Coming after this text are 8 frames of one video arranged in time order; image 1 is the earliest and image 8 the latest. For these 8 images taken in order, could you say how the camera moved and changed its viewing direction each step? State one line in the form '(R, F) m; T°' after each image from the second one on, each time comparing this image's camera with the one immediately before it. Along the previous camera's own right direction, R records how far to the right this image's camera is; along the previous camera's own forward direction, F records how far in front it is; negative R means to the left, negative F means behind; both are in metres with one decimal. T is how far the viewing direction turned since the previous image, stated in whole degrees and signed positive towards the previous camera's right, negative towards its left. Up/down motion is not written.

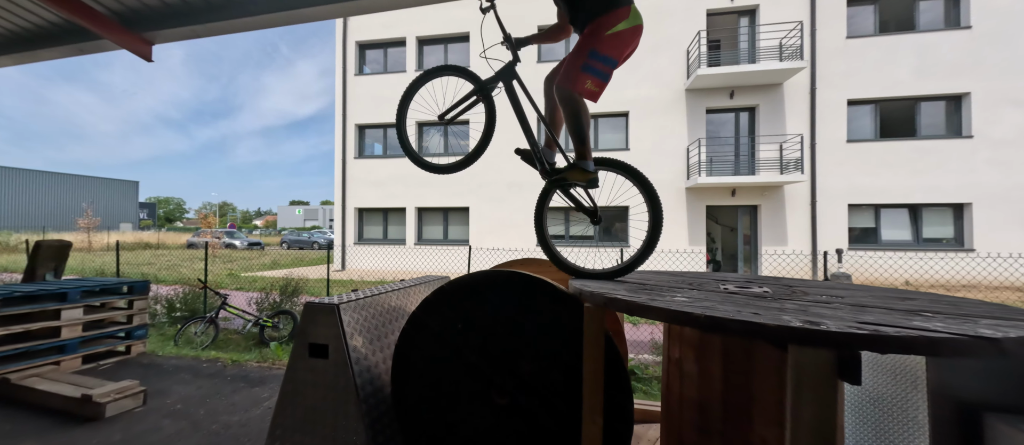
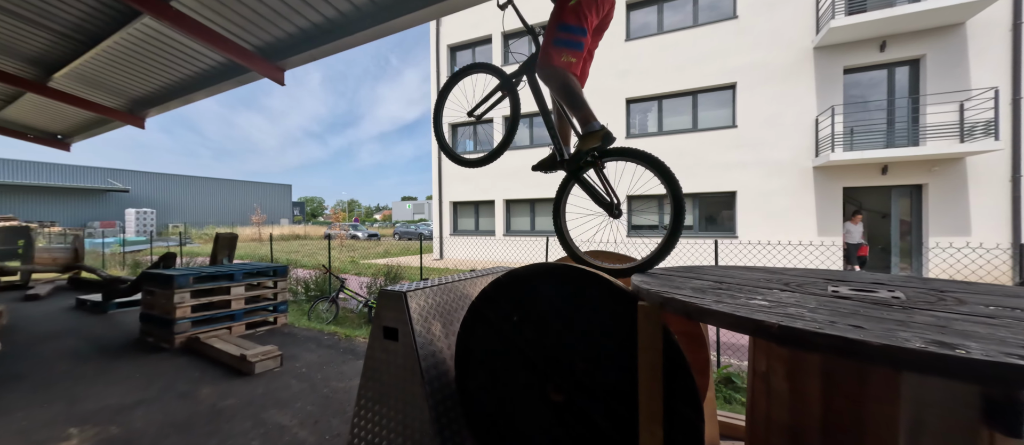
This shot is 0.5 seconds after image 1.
(+0.1, 0.0) m; -13°
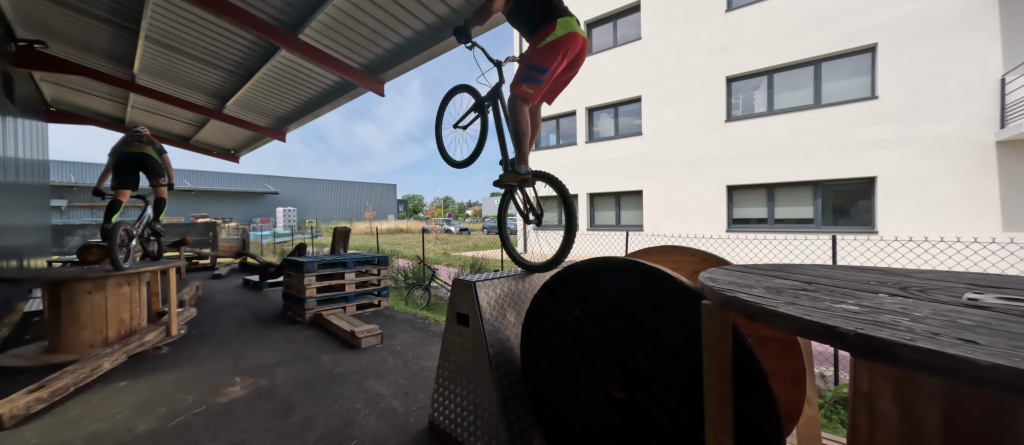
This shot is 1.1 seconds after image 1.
(0.0, -0.1) m; -12°
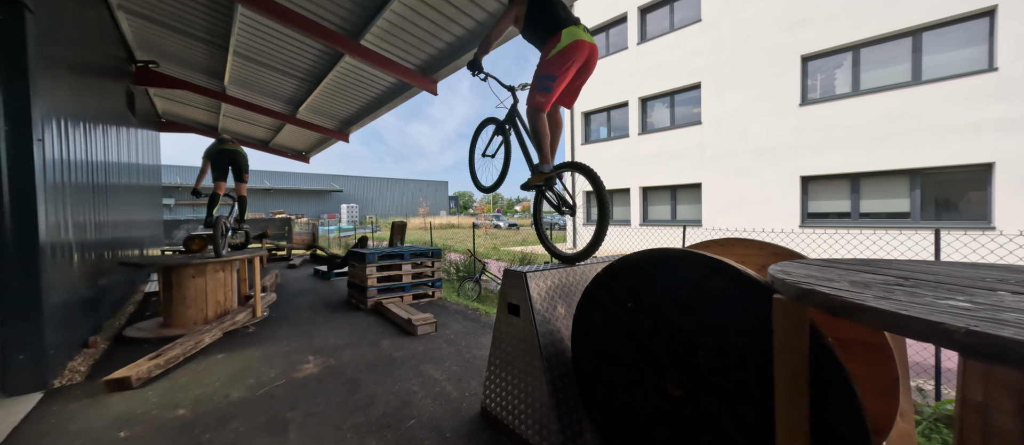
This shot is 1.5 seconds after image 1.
(-0.1, 0.0) m; -7°
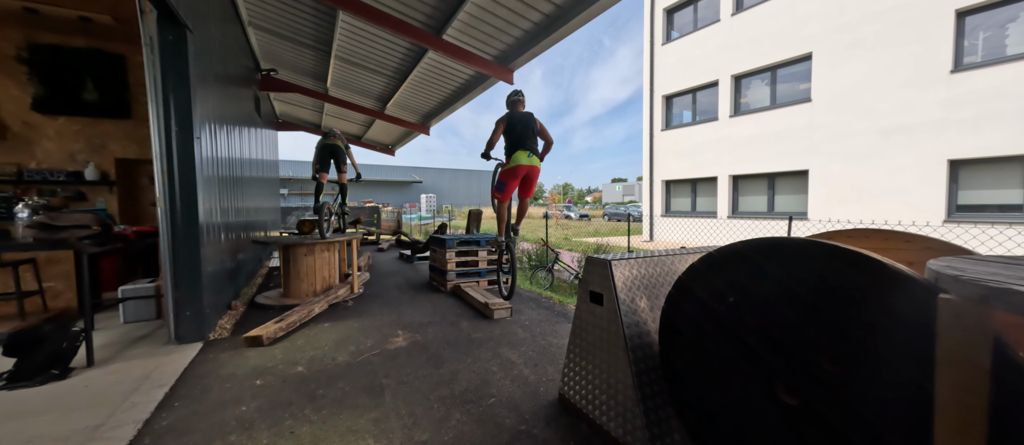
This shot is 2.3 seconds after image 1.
(-0.2, 0.0) m; -10°
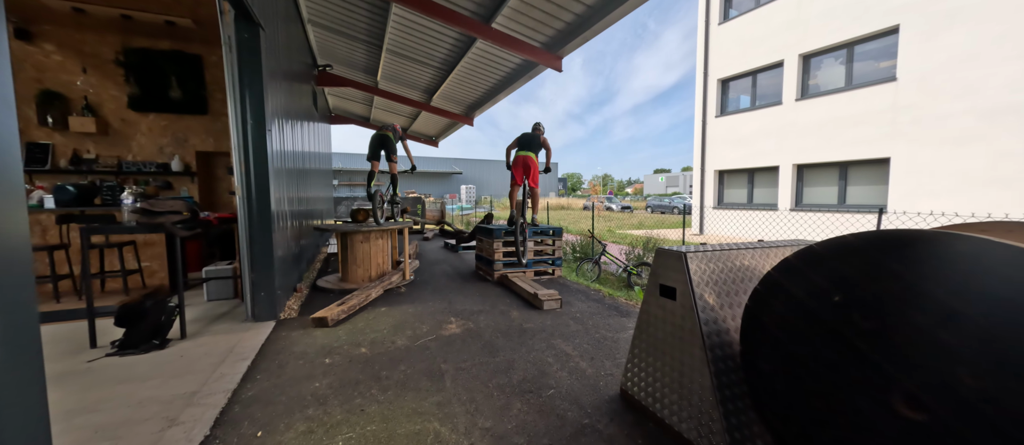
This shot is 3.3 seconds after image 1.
(-0.2, 0.0) m; -6°
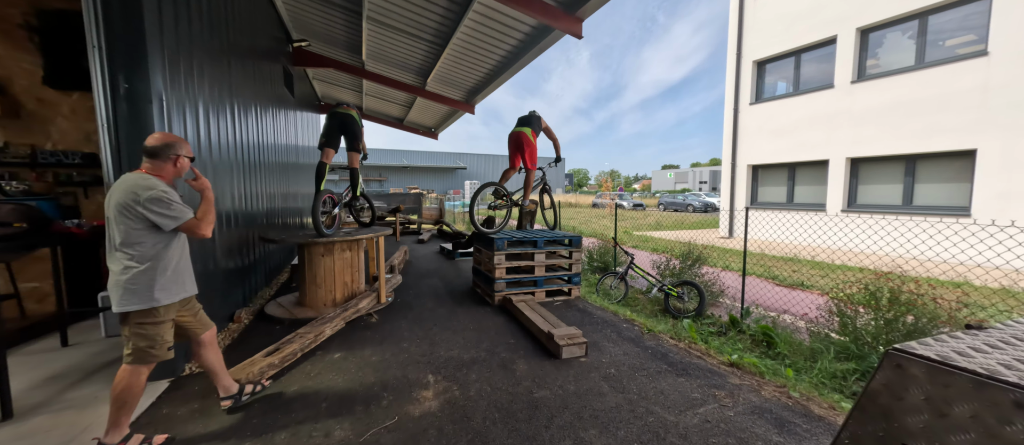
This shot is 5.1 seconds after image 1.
(0.0, +1.1) m; -1°
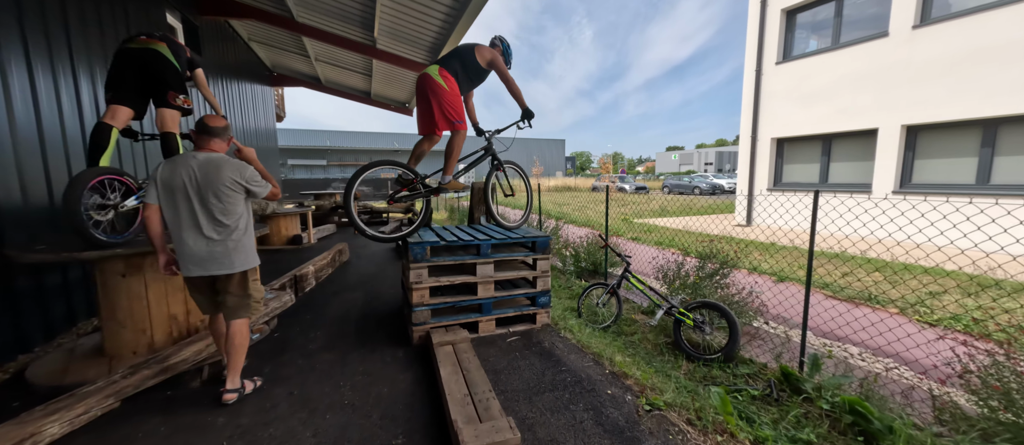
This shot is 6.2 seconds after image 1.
(+0.6, +1.4) m; -1°
